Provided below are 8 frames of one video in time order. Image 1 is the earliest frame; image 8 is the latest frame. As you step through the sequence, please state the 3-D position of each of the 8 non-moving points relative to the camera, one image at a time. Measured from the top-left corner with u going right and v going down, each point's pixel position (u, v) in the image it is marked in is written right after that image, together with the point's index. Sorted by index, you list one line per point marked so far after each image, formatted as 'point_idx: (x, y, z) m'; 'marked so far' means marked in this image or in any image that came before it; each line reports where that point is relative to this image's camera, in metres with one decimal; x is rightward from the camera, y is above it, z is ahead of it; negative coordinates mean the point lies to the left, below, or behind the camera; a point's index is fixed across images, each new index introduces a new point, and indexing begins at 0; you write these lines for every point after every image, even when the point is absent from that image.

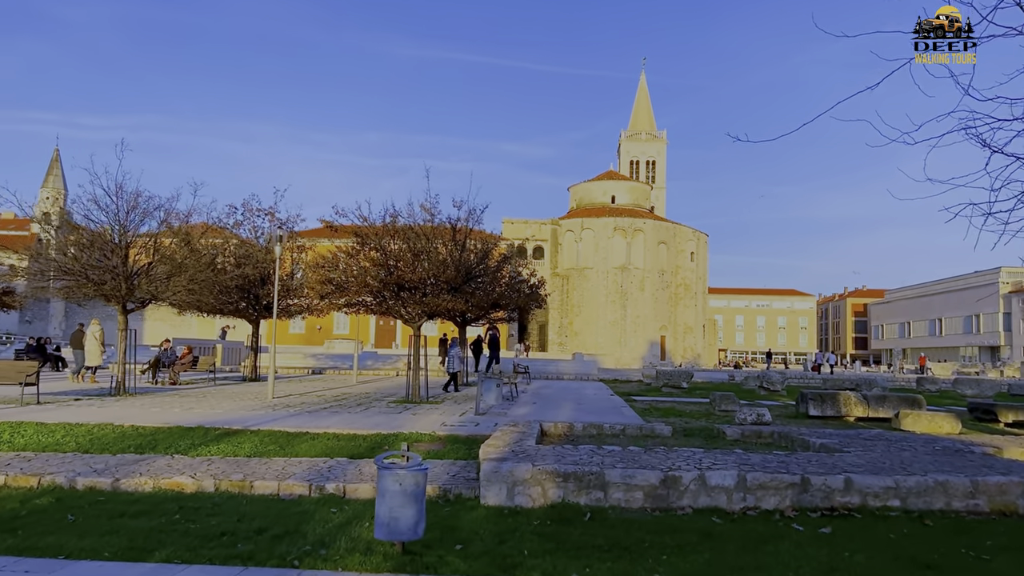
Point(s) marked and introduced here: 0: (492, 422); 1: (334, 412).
0: (-0.3, -2.0, +11.2) m
1: (-2.9, -2.0, +12.6) m
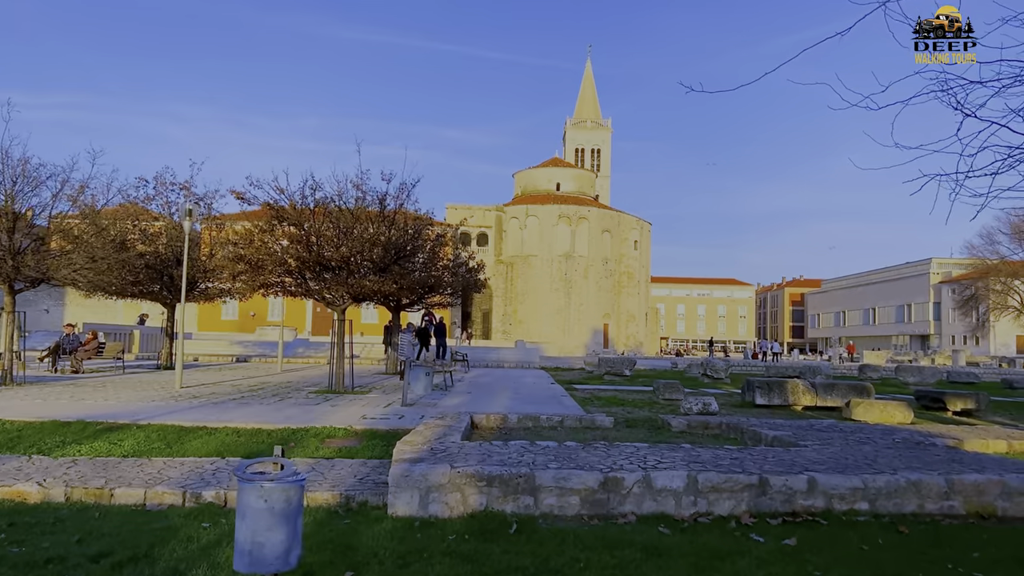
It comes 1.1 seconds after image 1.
0: (-1.2, -1.7, +10.2) m
1: (-3.9, -1.7, +11.3) m
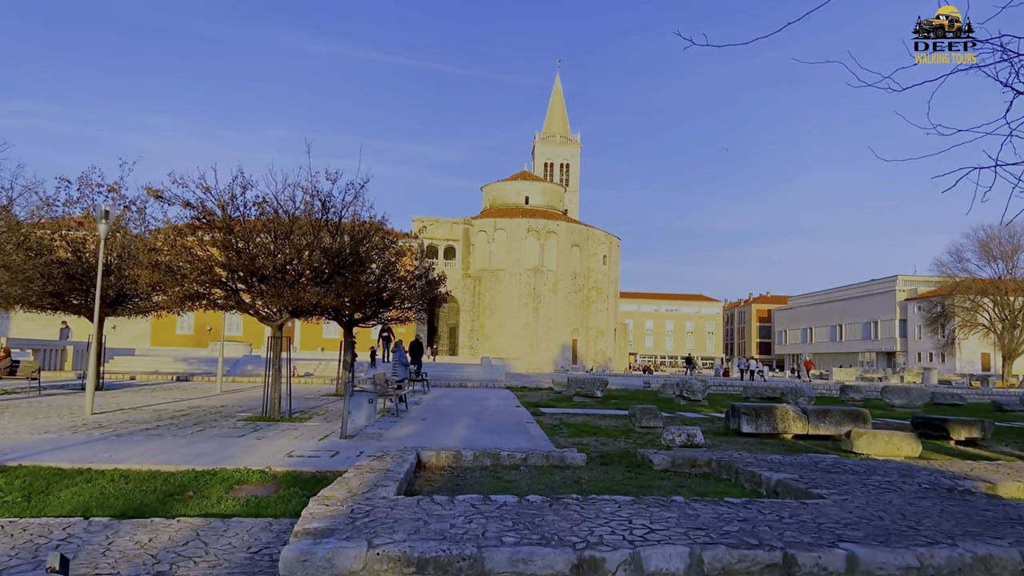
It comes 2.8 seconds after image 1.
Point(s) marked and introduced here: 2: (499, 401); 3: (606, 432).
0: (-1.7, -1.8, +8.6) m
1: (-4.5, -1.8, +9.6) m
2: (-0.3, -2.6, +17.6) m
3: (+1.5, -2.3, +12.2) m
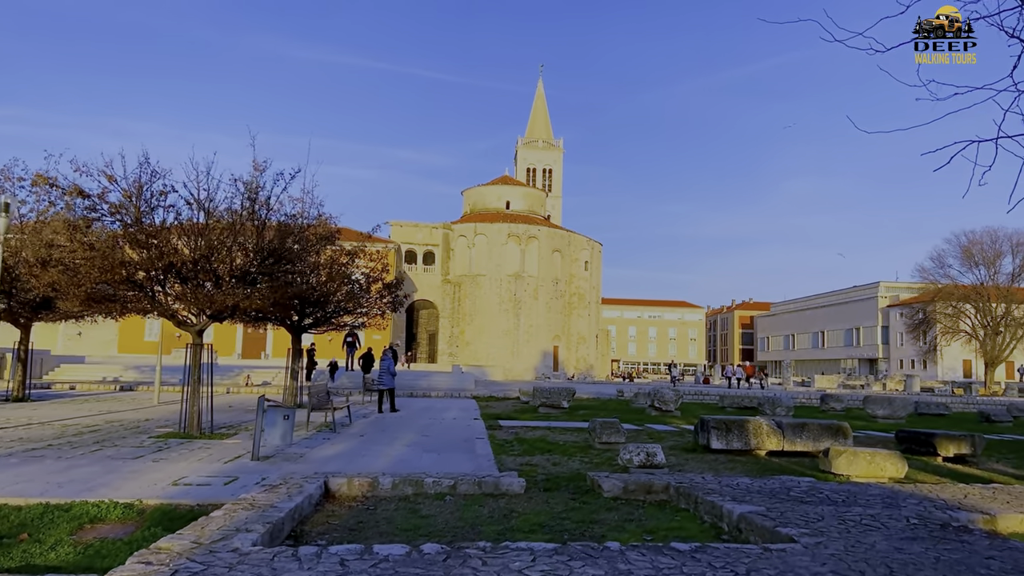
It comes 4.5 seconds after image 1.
0: (-2.4, -1.8, +7.4) m
1: (-5.2, -1.8, +8.4) m
2: (-1.1, -2.7, +16.5) m
3: (+0.7, -2.3, +11.0) m
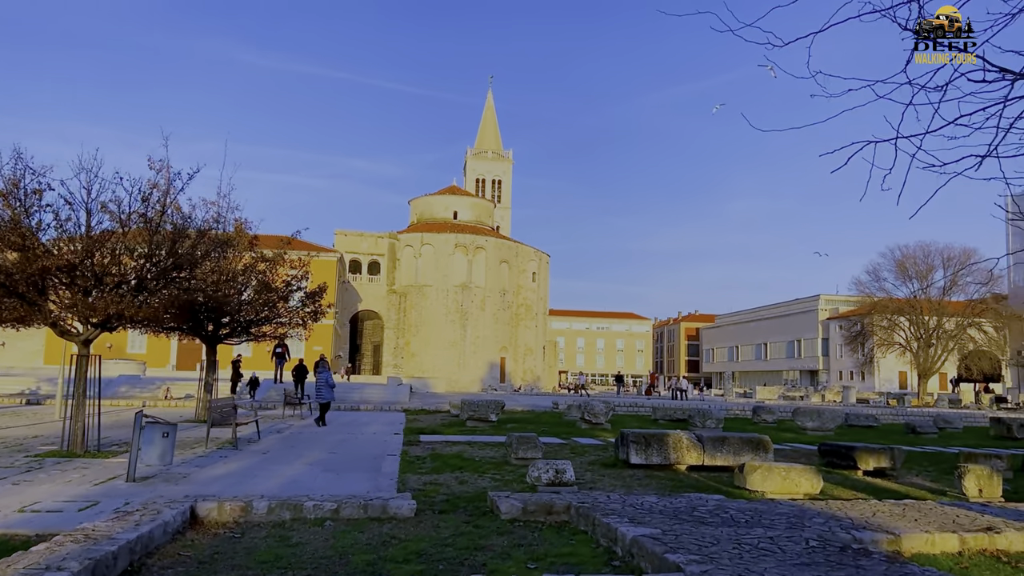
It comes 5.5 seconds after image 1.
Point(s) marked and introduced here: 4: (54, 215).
0: (-3.4, -1.9, +6.7) m
1: (-6.2, -1.9, +7.5) m
2: (-2.7, -2.9, +15.8) m
3: (-0.5, -2.4, +10.5) m
4: (-5.6, +0.9, +9.4) m
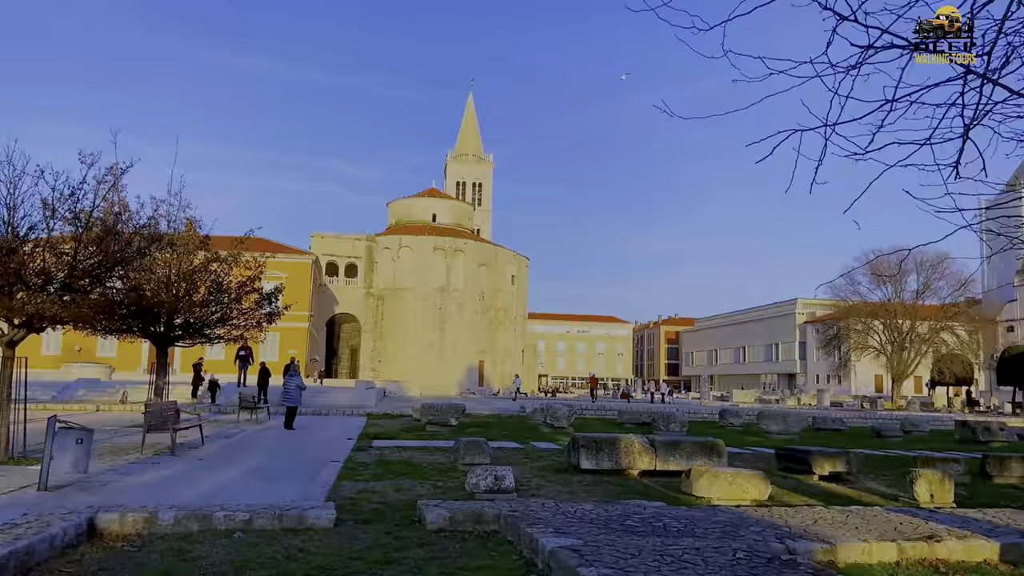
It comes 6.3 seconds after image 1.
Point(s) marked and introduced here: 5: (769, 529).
0: (-4.0, -1.8, +6.3) m
1: (-6.9, -1.9, +7.1) m
2: (-3.5, -2.9, +15.4) m
3: (-1.2, -2.4, +10.2) m
4: (-6.3, +0.9, +9.0) m
5: (+2.1, -2.0, +6.4) m
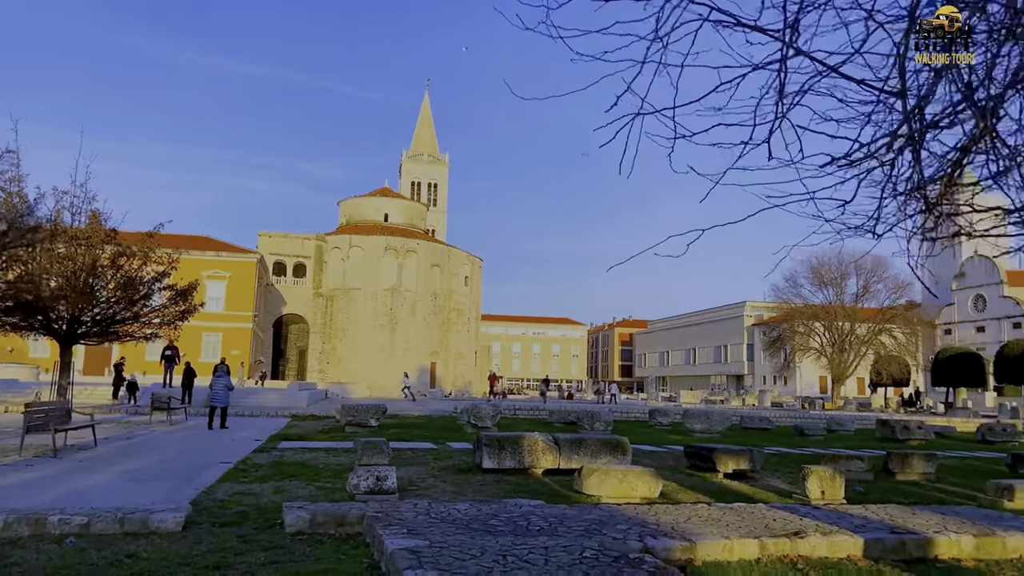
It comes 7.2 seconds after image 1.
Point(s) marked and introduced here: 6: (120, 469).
0: (-5.2, -1.7, +5.8) m
1: (-8.0, -1.8, +6.4) m
2: (-5.1, -2.8, +15.0) m
3: (-2.5, -2.3, +9.8) m
4: (-7.5, +1.0, +8.4) m
5: (+1.0, -1.9, +6.2) m
6: (-4.8, -2.2, +9.5) m
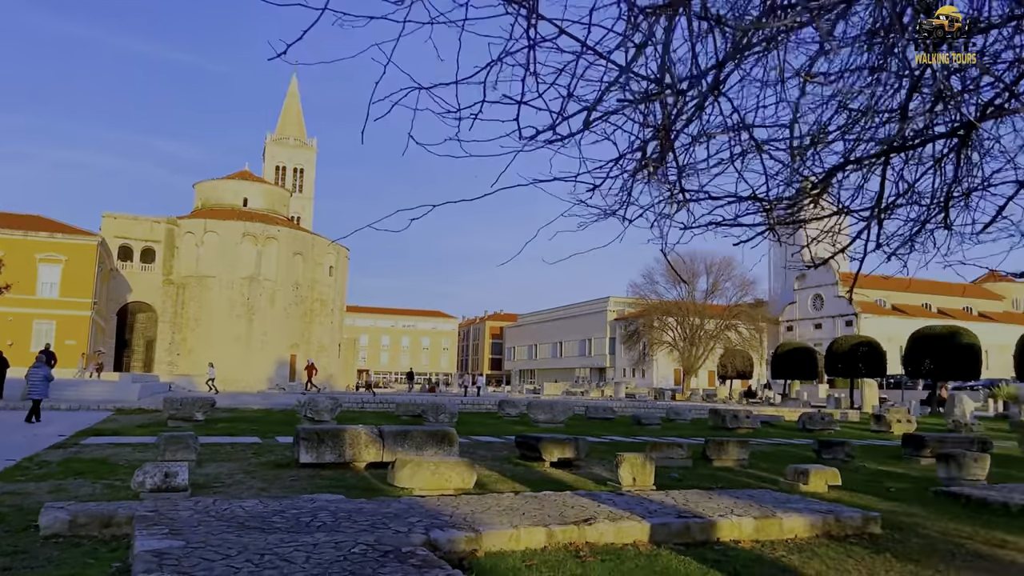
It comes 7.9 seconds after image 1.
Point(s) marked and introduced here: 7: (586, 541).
0: (-6.7, -1.5, +4.7) m
1: (-9.6, -1.5, +4.8) m
2: (-8.1, -2.5, +13.7) m
3: (-4.7, -2.1, +9.1) m
4: (-9.3, +1.3, +6.8) m
5: (-0.7, -1.8, +6.1) m
6: (-6.9, -2.0, +8.4) m
7: (+0.6, -2.0, +6.0) m
